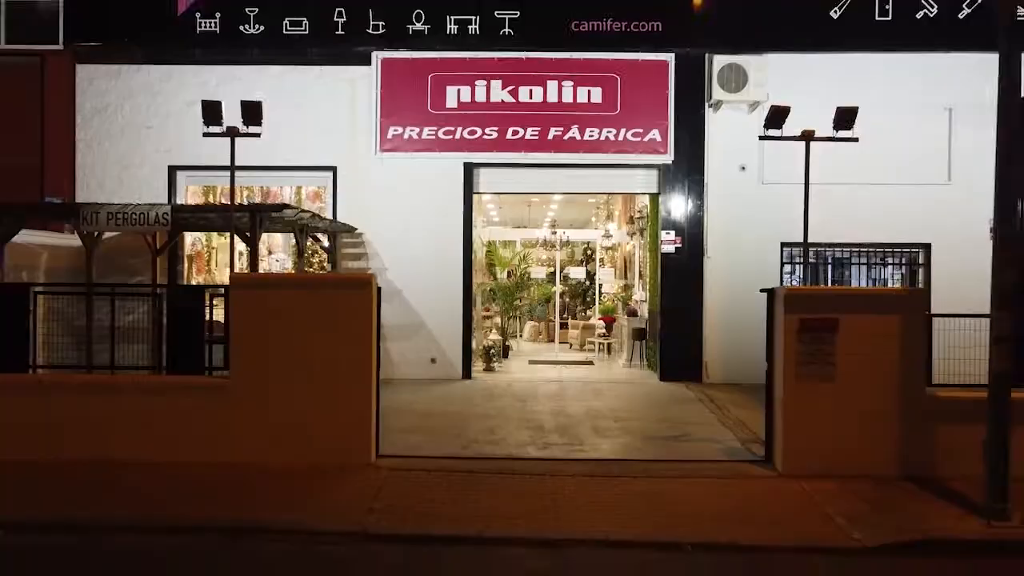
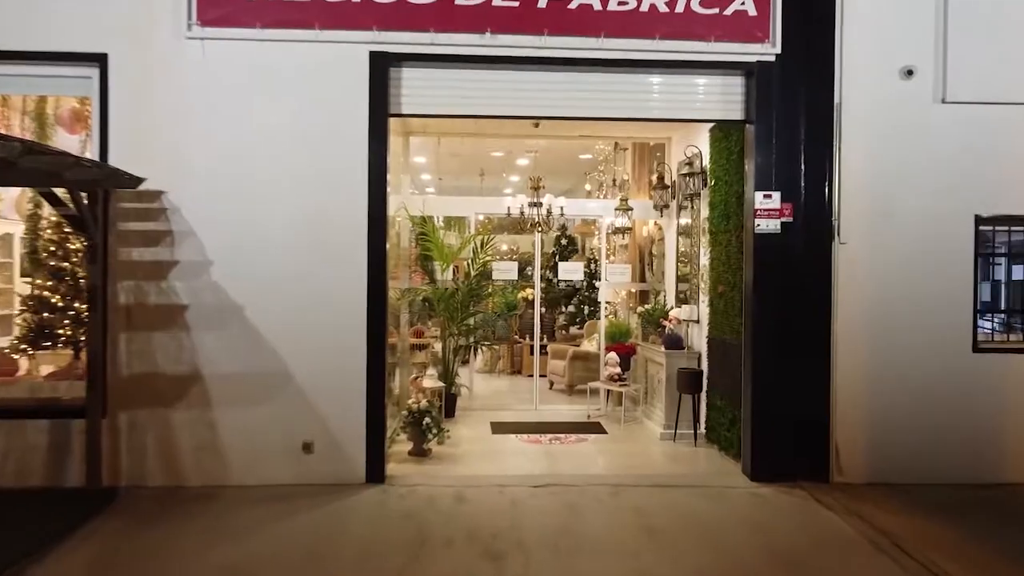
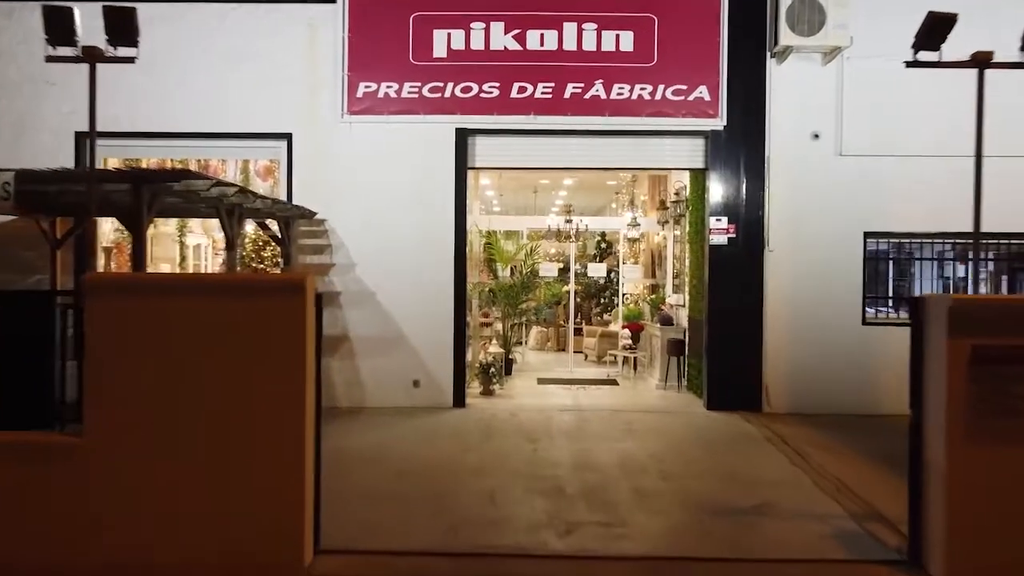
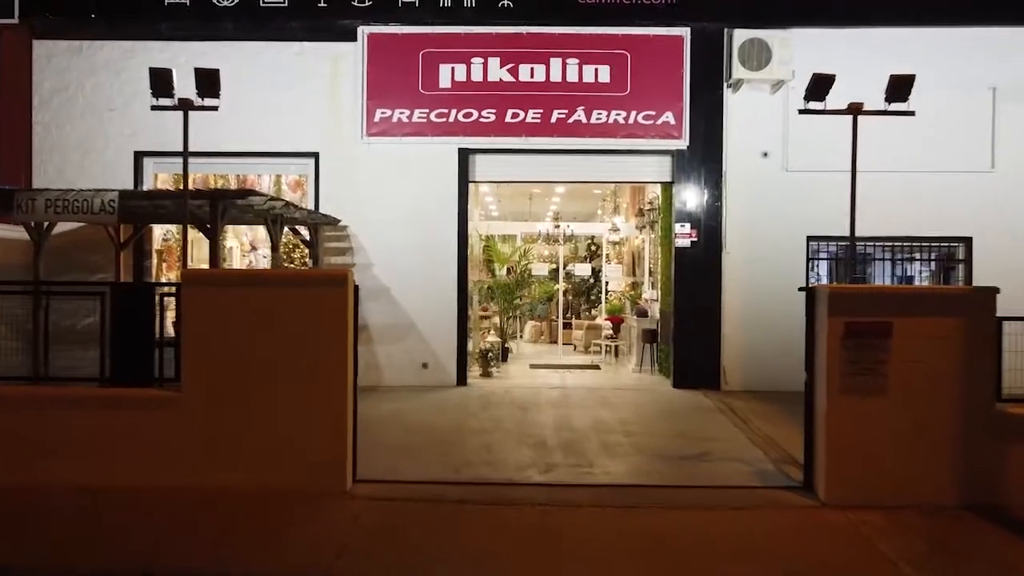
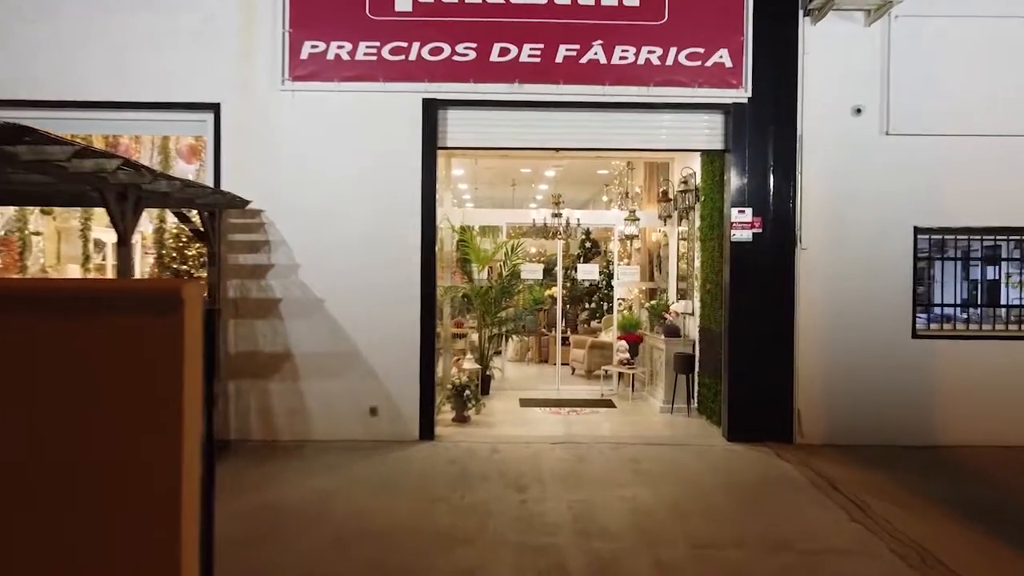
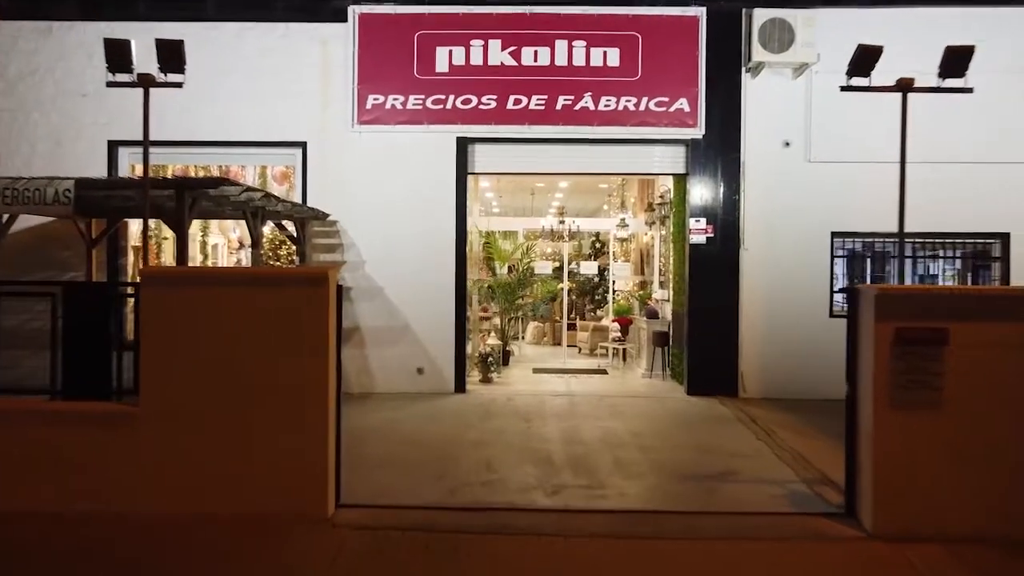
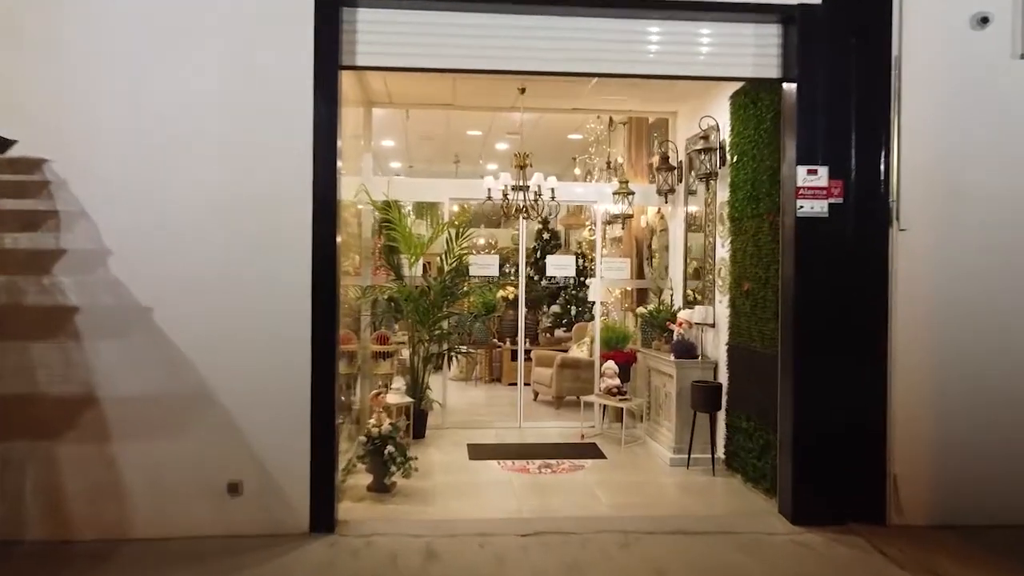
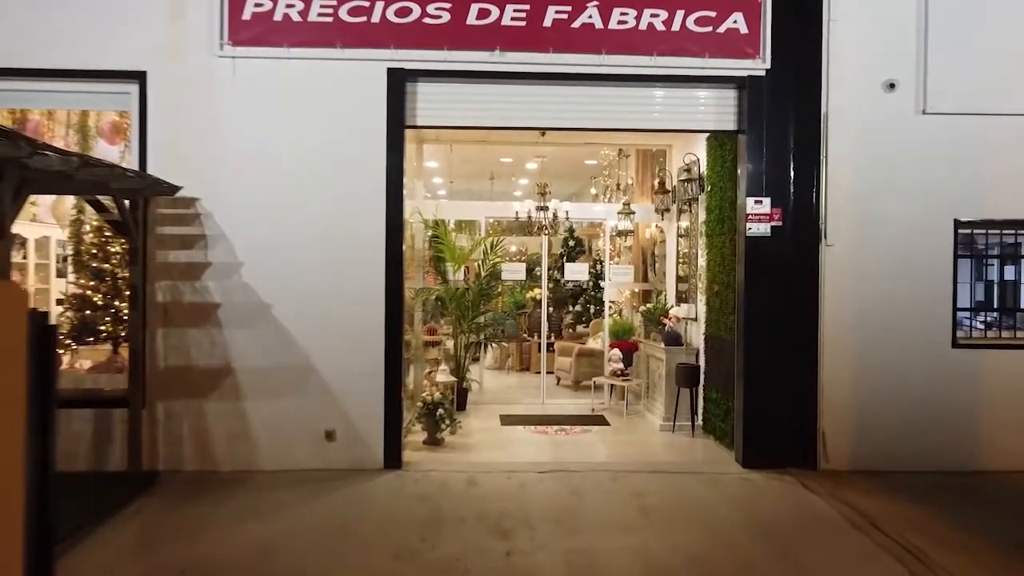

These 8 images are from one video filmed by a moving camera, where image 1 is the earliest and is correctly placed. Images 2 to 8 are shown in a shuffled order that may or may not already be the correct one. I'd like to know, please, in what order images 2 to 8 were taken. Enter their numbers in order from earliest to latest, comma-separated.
4, 6, 3, 5, 8, 2, 7
